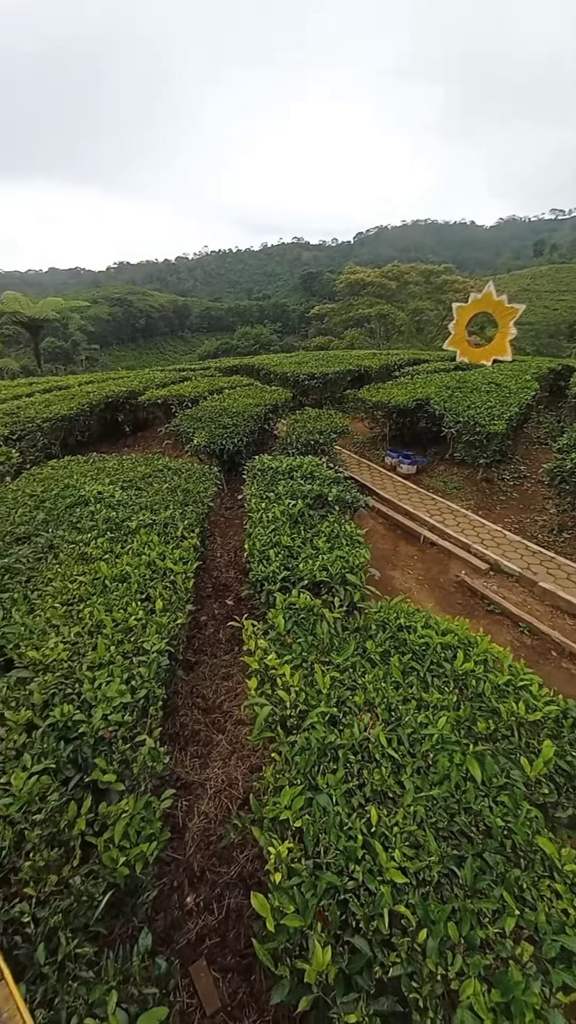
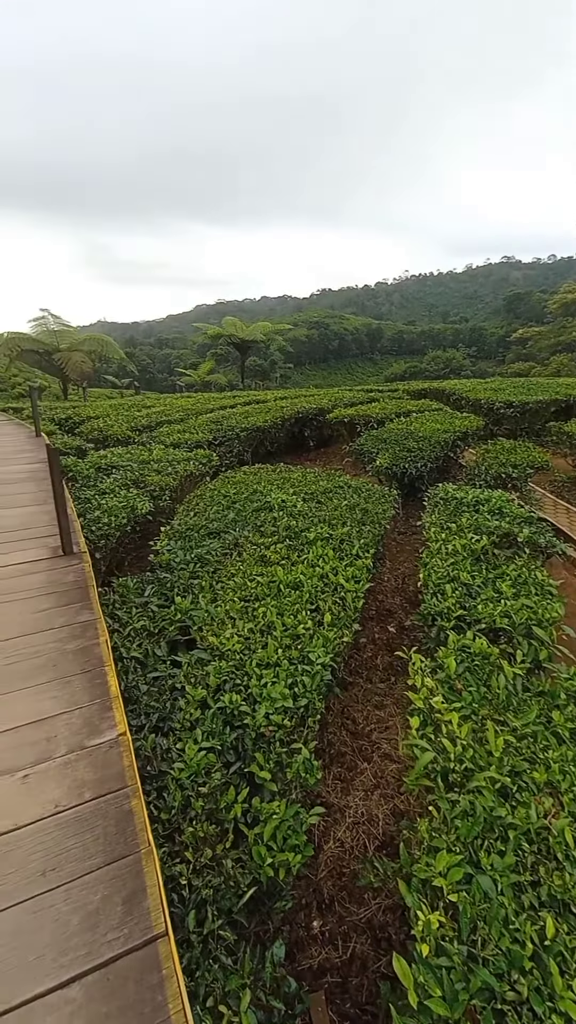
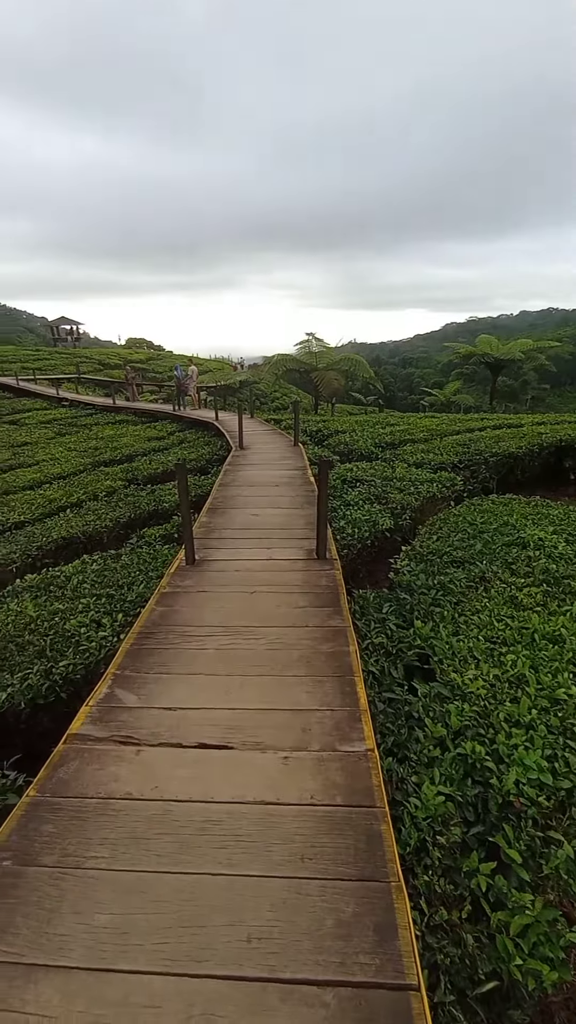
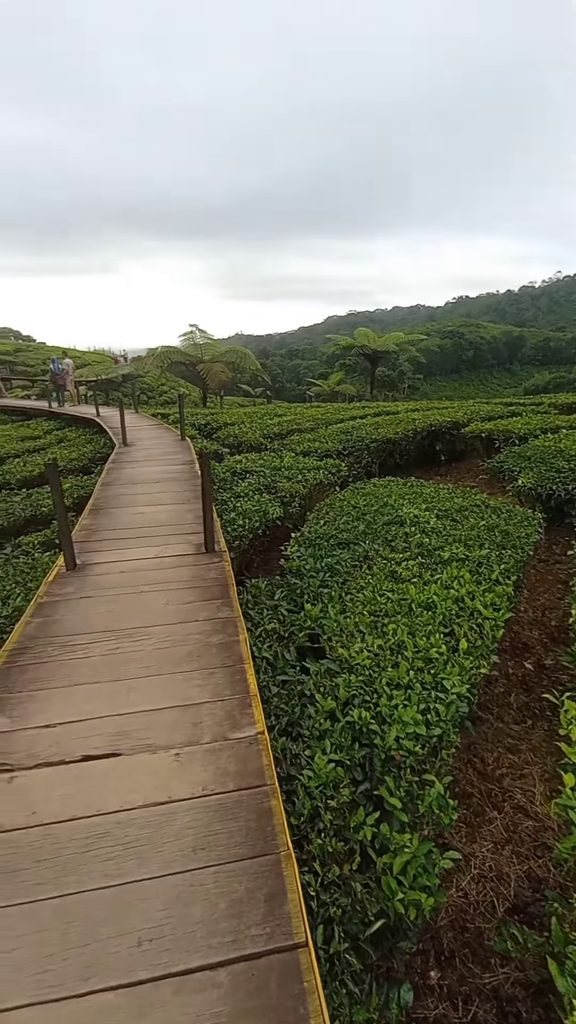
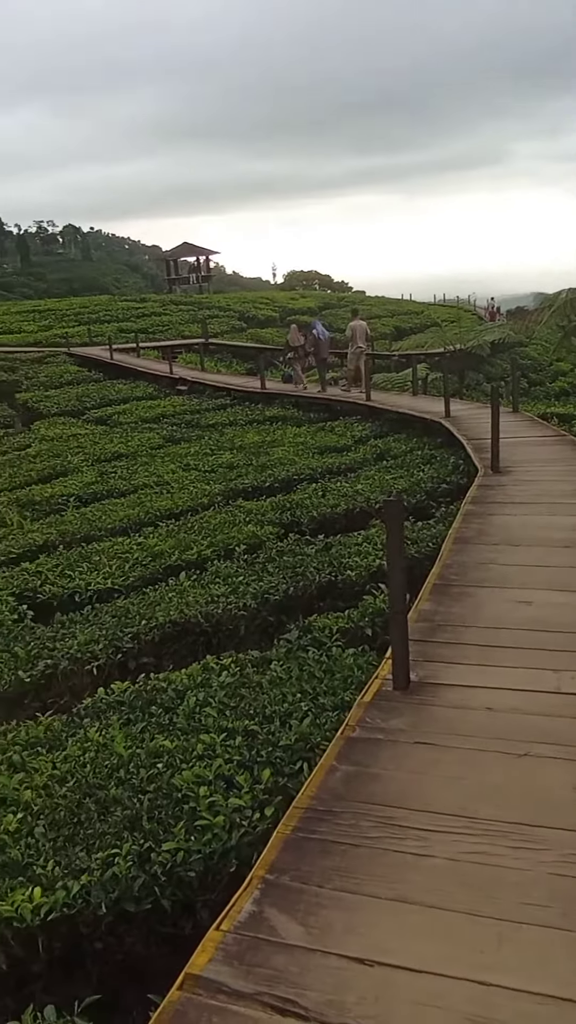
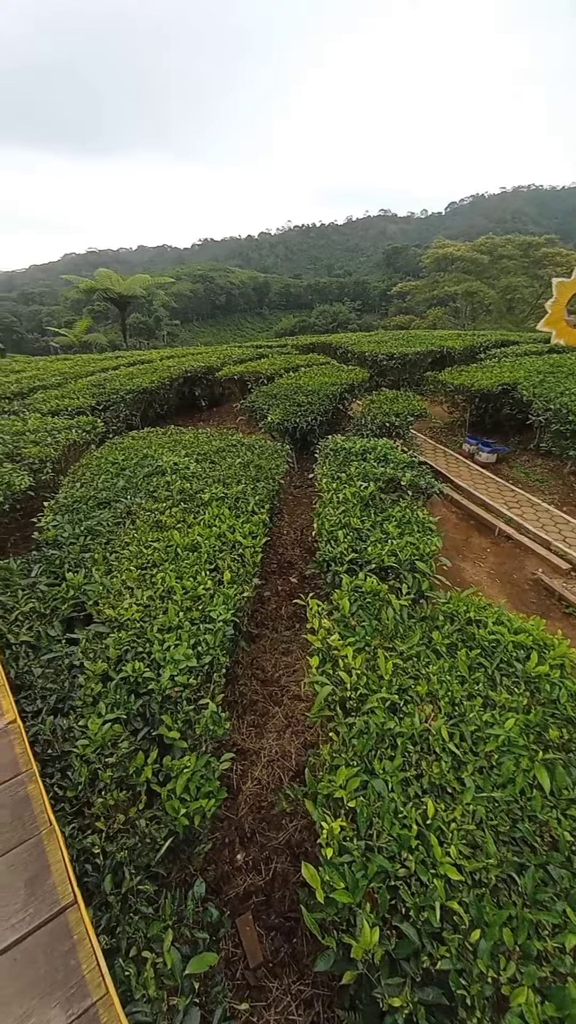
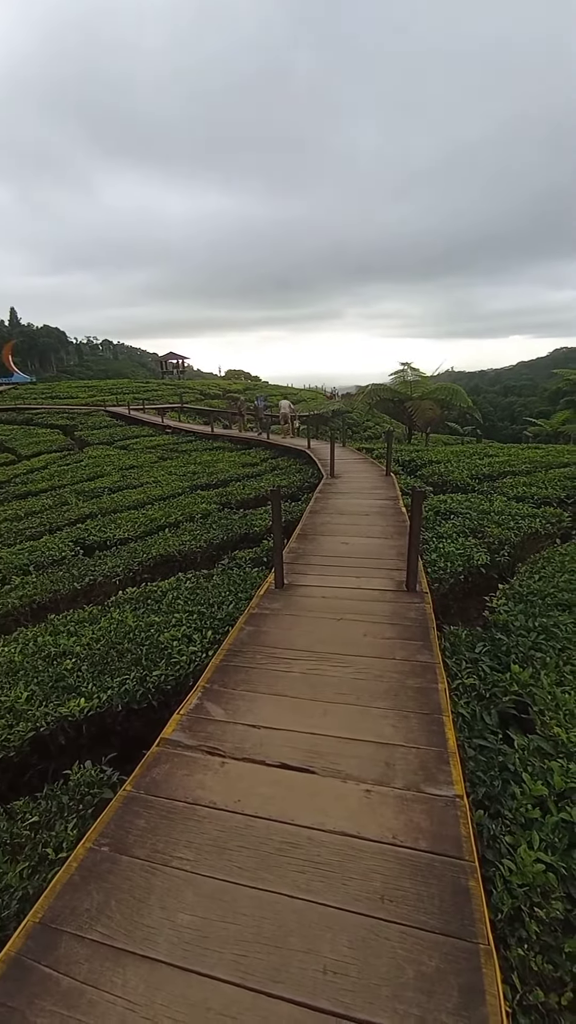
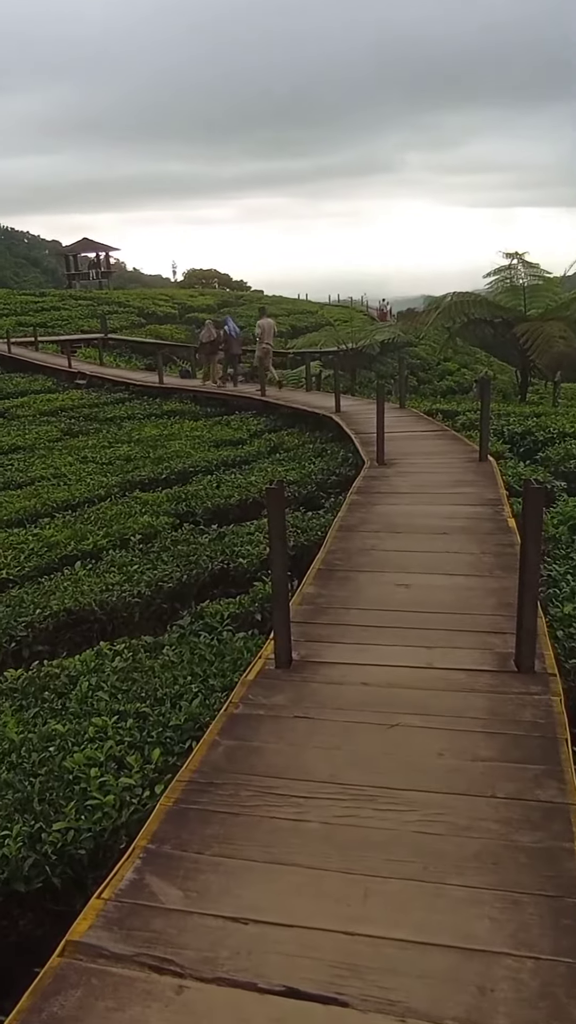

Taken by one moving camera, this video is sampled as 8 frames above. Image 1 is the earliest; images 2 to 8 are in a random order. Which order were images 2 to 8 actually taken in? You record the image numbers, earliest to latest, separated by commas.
6, 2, 4, 3, 7, 8, 5
